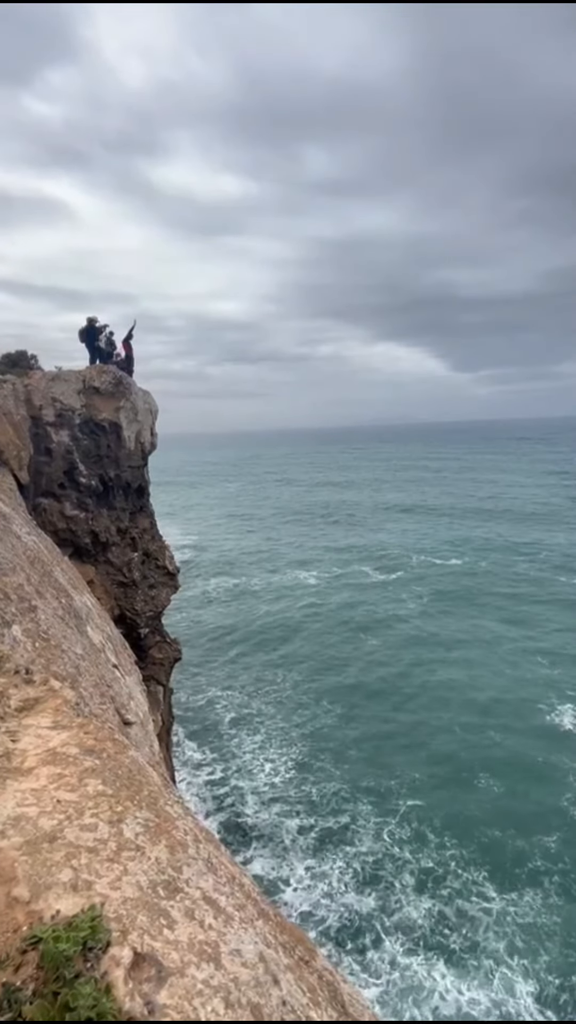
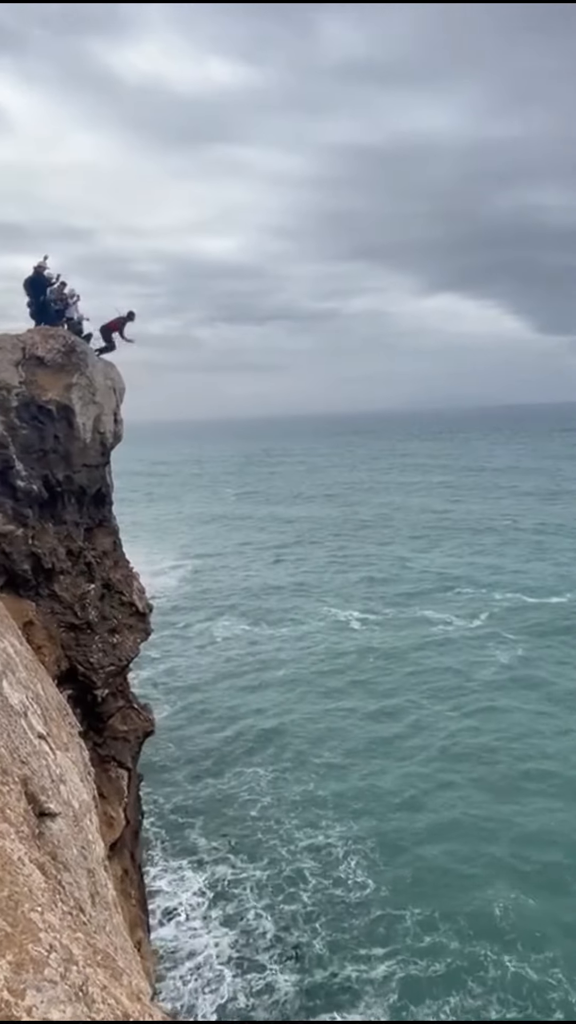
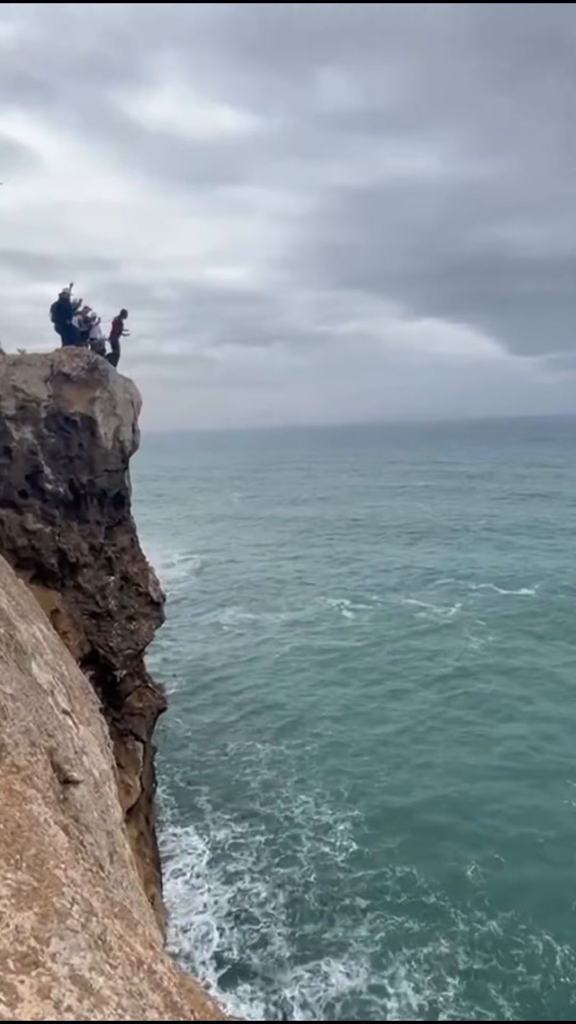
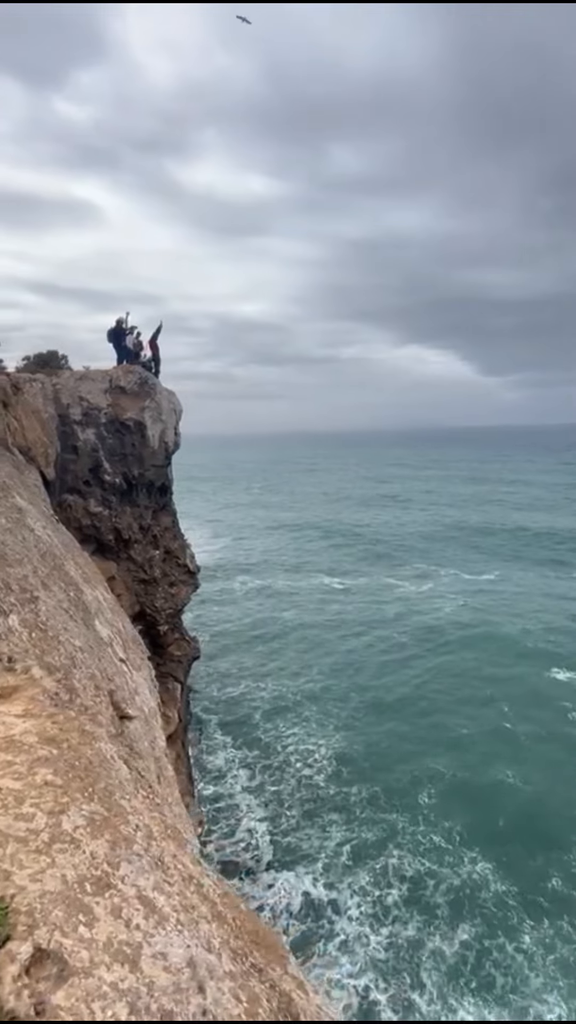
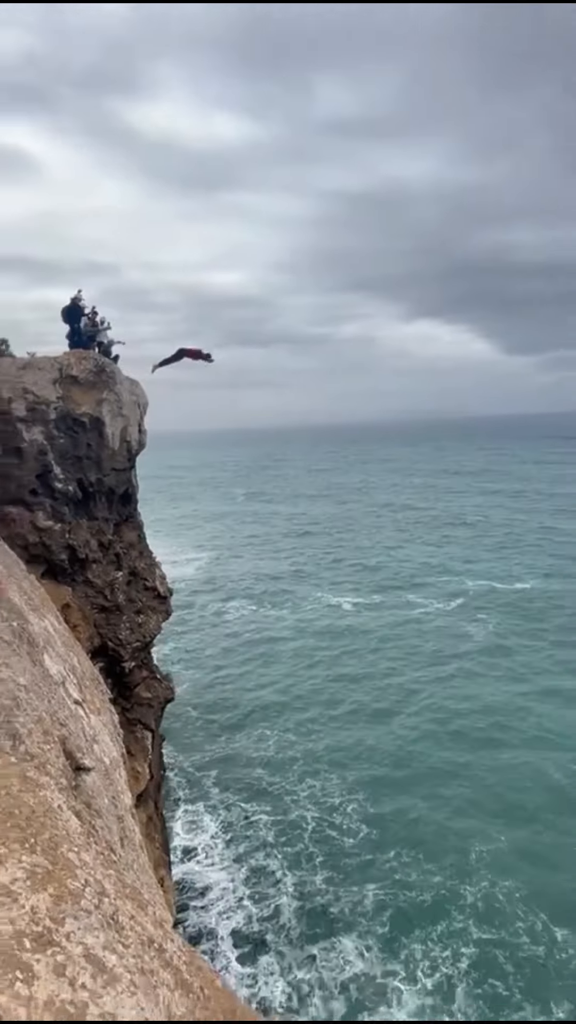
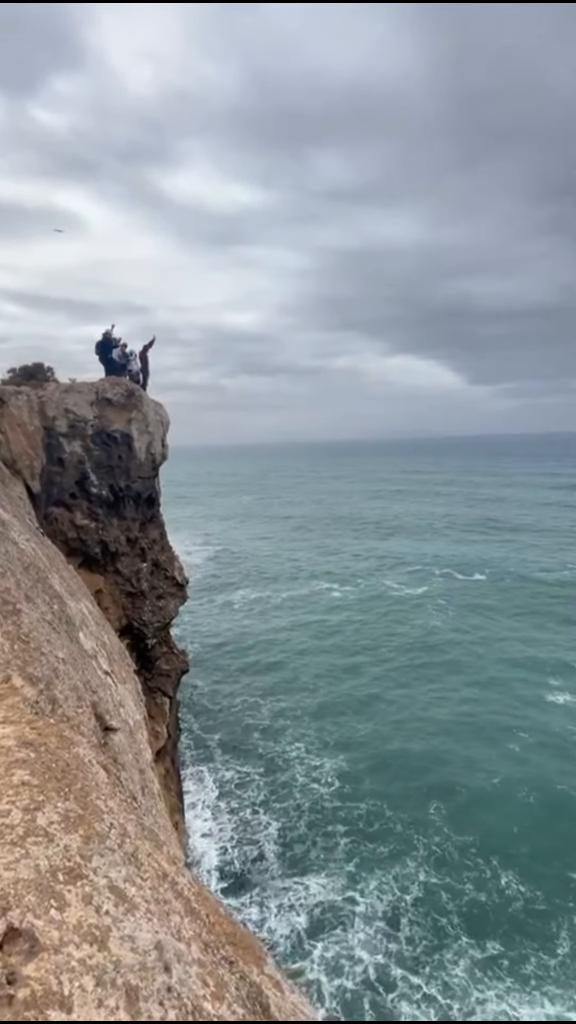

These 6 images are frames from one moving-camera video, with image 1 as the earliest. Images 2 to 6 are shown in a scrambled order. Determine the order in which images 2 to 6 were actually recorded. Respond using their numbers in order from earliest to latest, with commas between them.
4, 6, 3, 2, 5
